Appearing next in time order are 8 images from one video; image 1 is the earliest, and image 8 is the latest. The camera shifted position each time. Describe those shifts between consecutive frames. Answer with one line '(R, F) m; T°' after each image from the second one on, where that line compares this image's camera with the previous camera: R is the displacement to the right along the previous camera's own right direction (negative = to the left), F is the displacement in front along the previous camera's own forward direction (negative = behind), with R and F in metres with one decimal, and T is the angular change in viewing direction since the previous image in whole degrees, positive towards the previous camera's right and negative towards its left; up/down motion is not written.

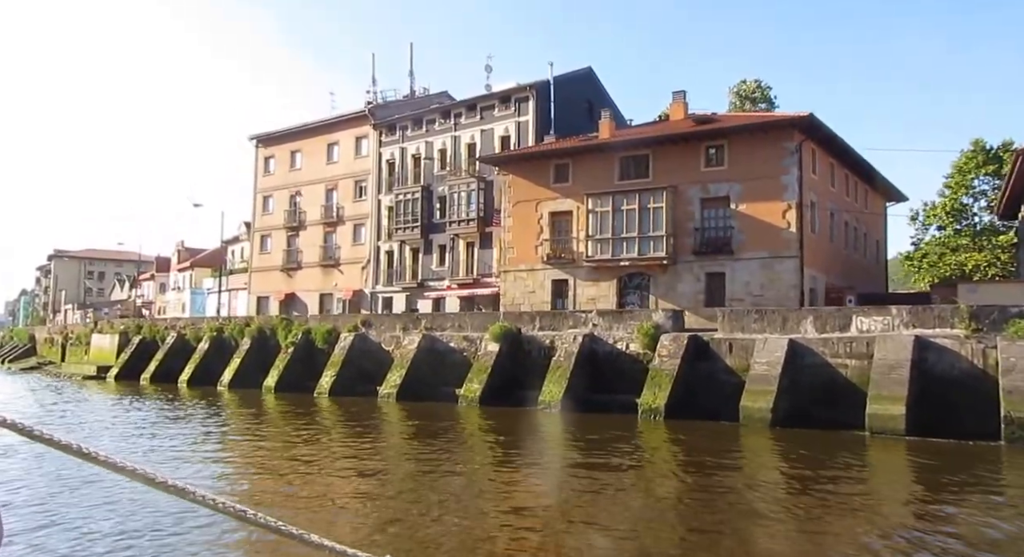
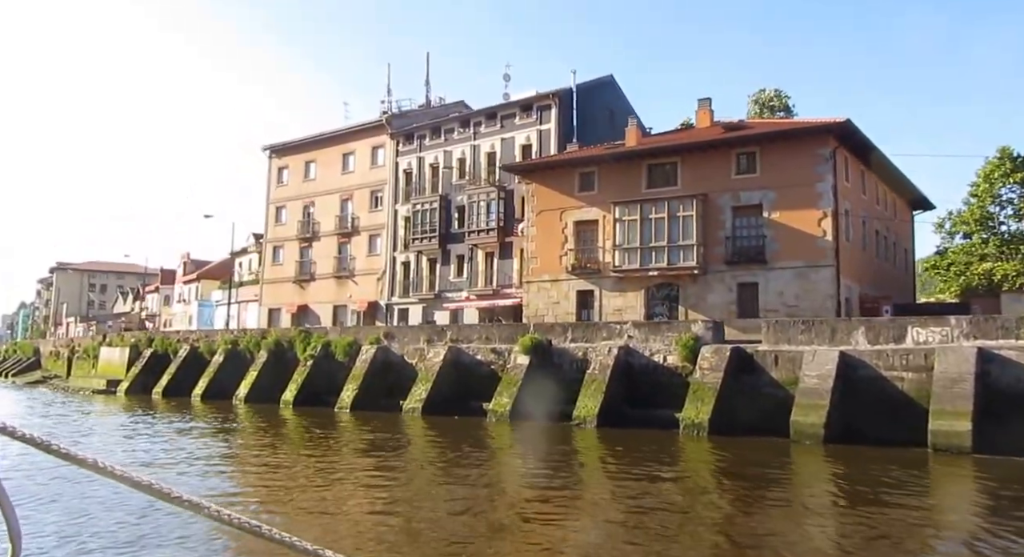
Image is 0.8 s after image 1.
(-0.9, +0.9) m; 0°
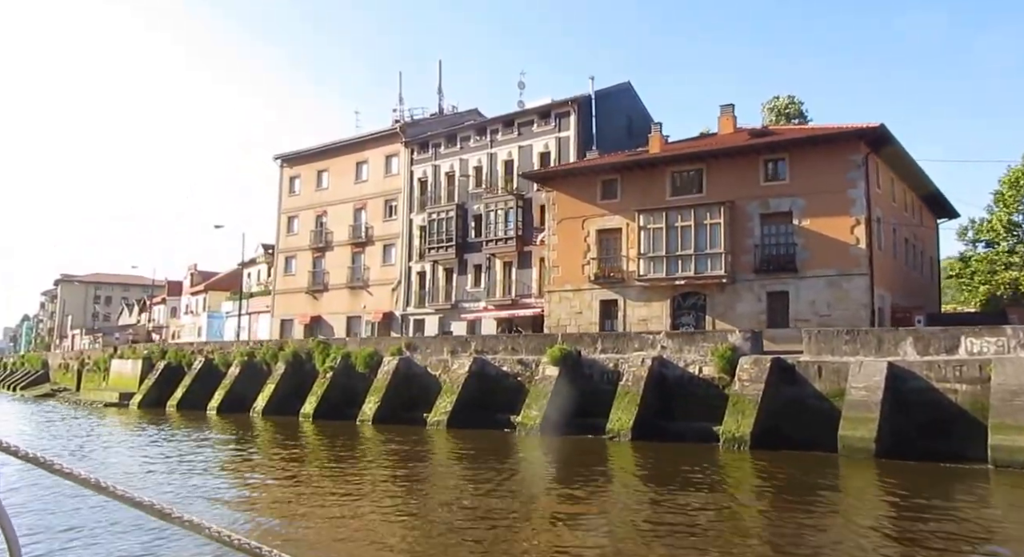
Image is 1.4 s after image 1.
(-0.8, +0.7) m; 0°
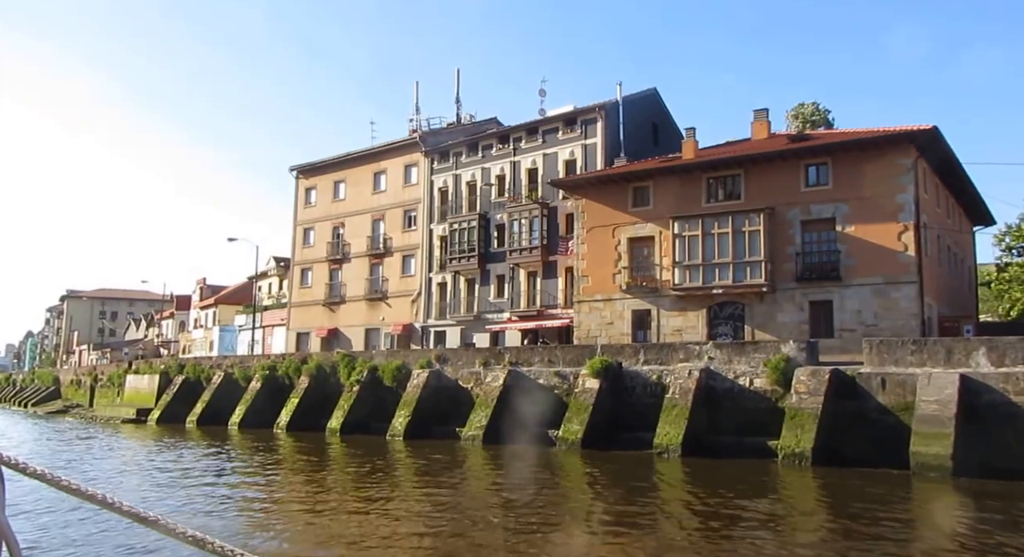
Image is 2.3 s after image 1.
(-1.0, +1.0) m; 0°
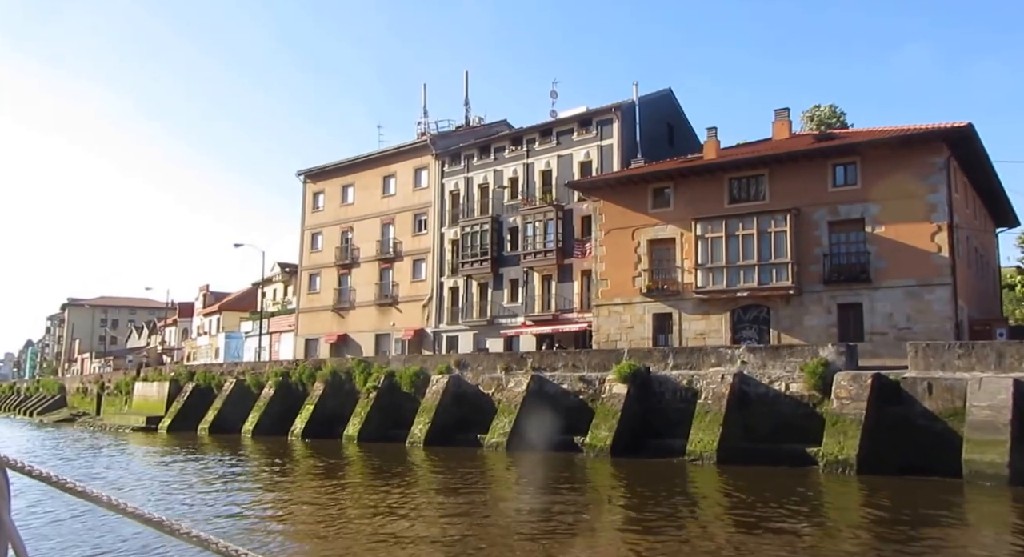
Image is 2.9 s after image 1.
(-0.7, +0.7) m; 0°
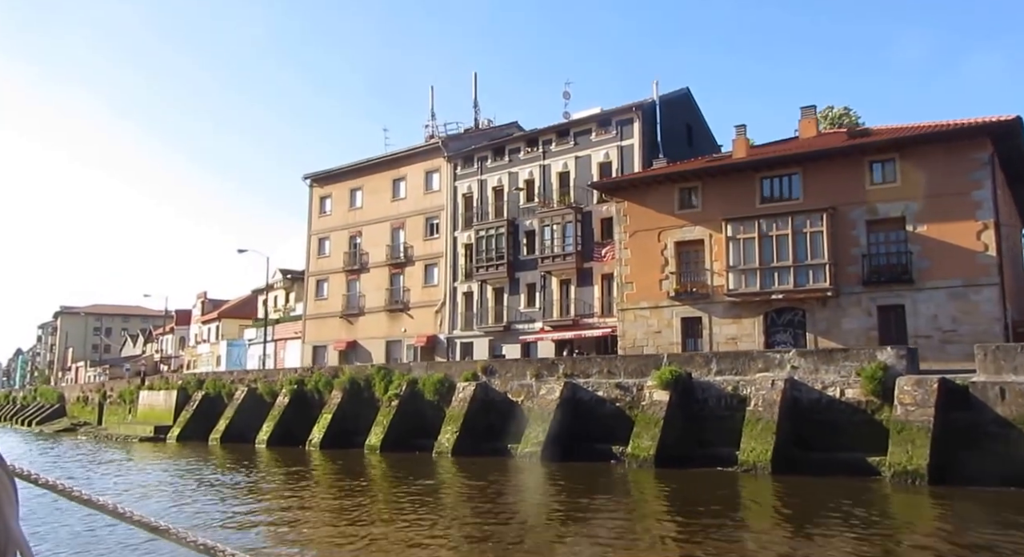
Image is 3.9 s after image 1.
(-1.2, +1.1) m; 0°
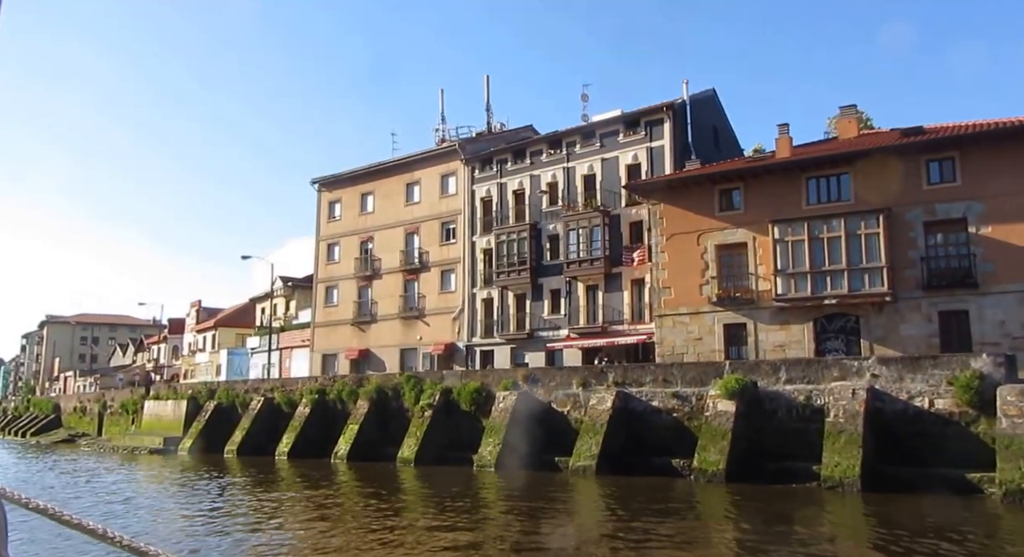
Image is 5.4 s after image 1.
(-1.8, +1.5) m; +1°
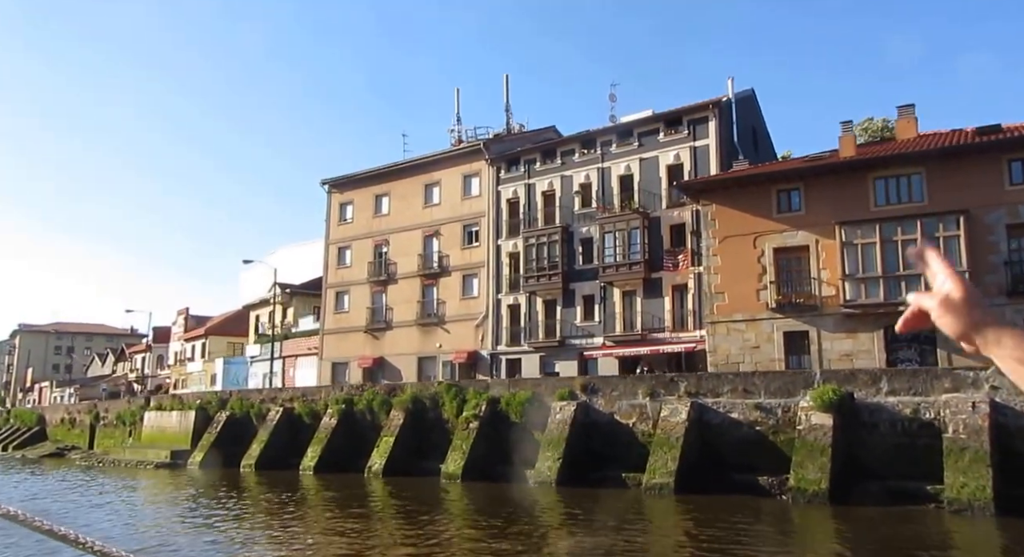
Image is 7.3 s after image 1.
(-2.2, +2.0) m; +1°
